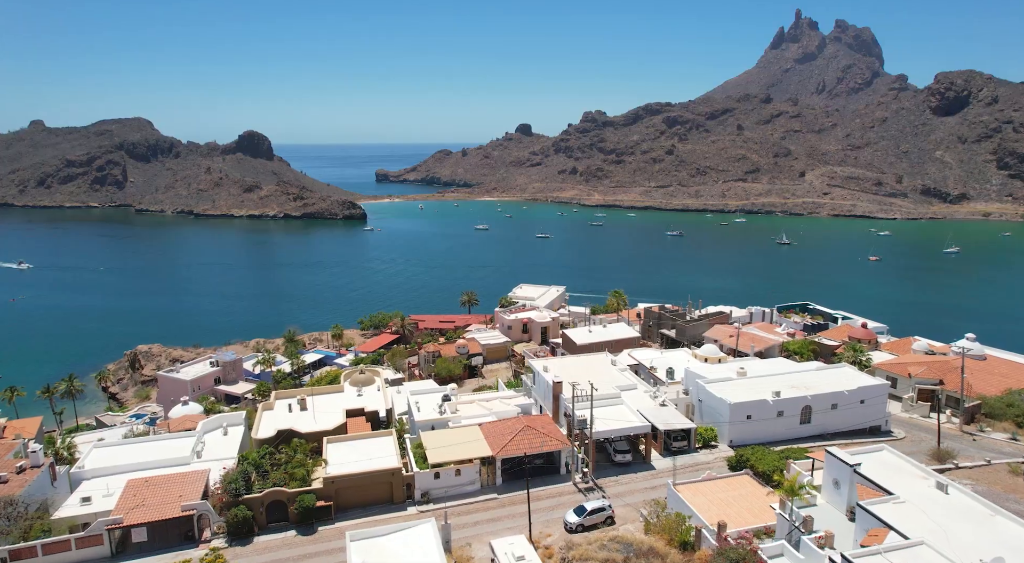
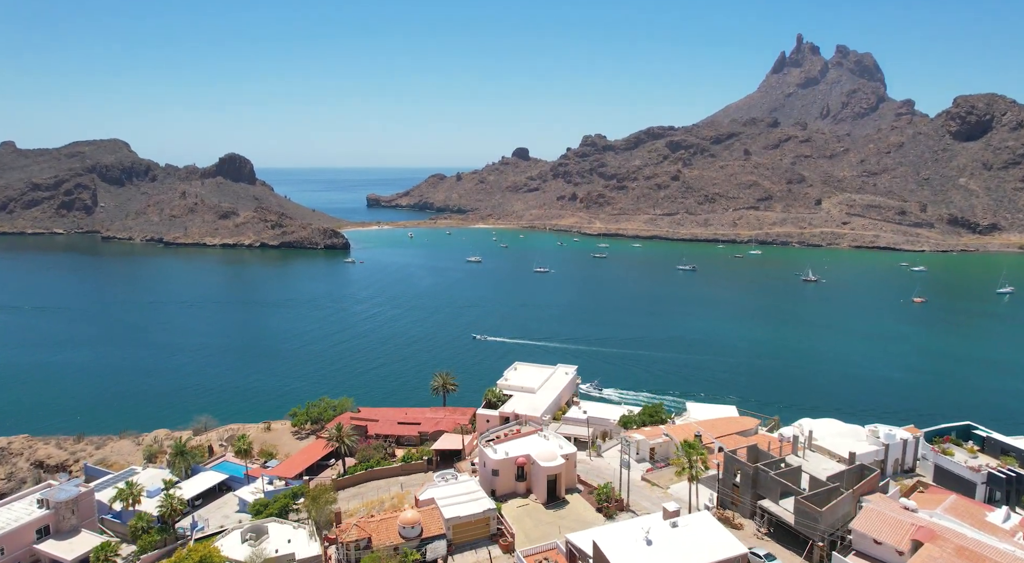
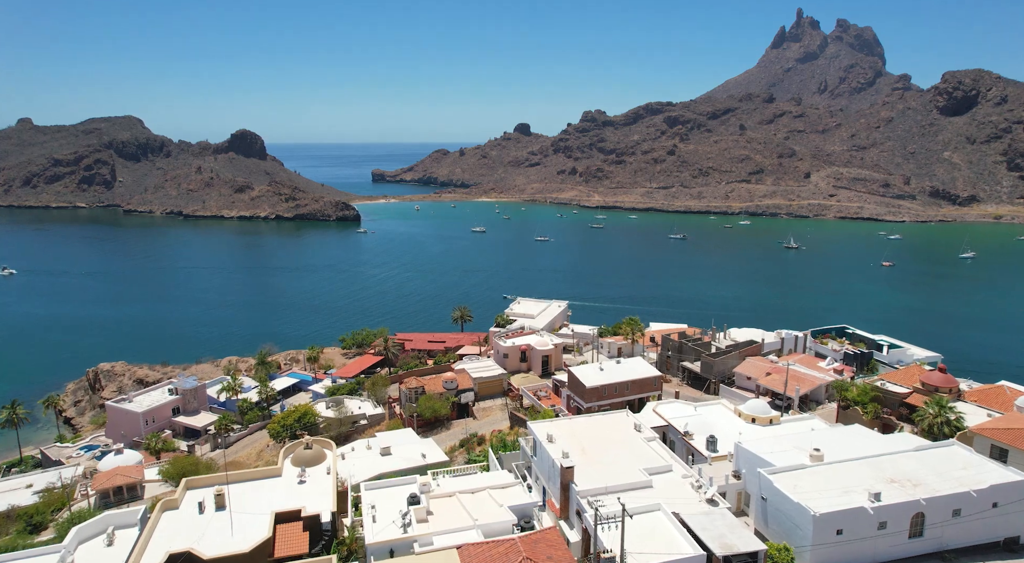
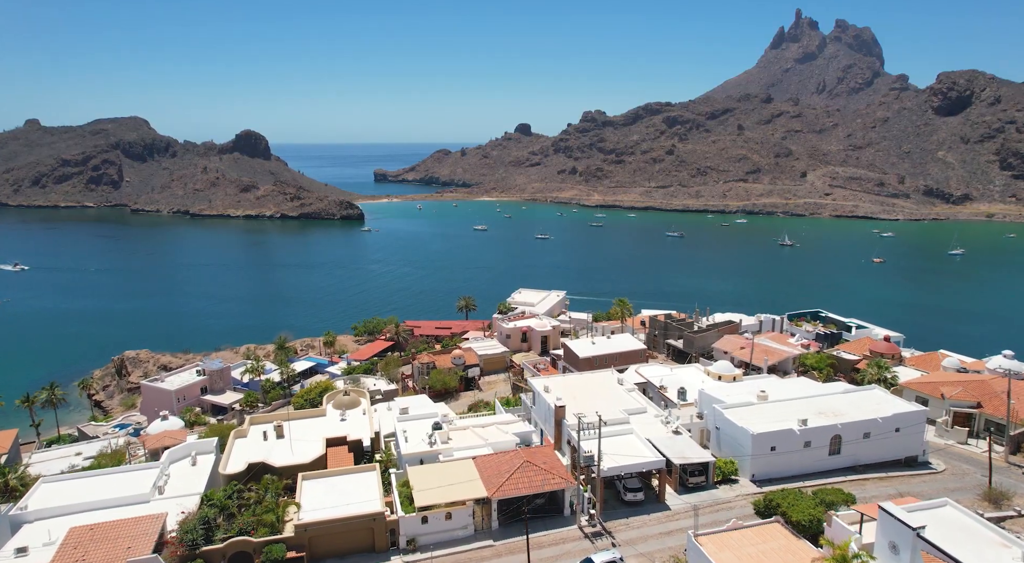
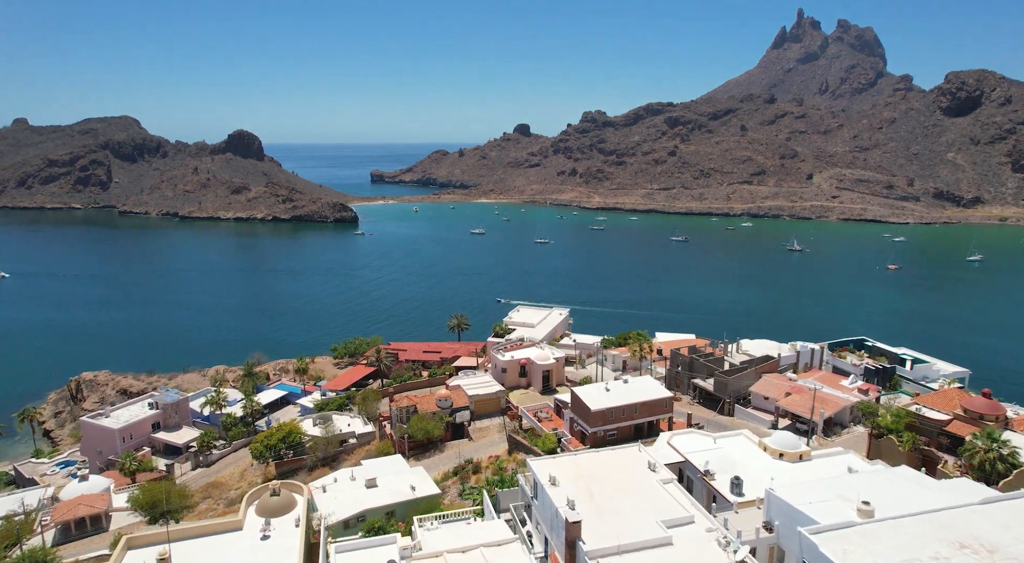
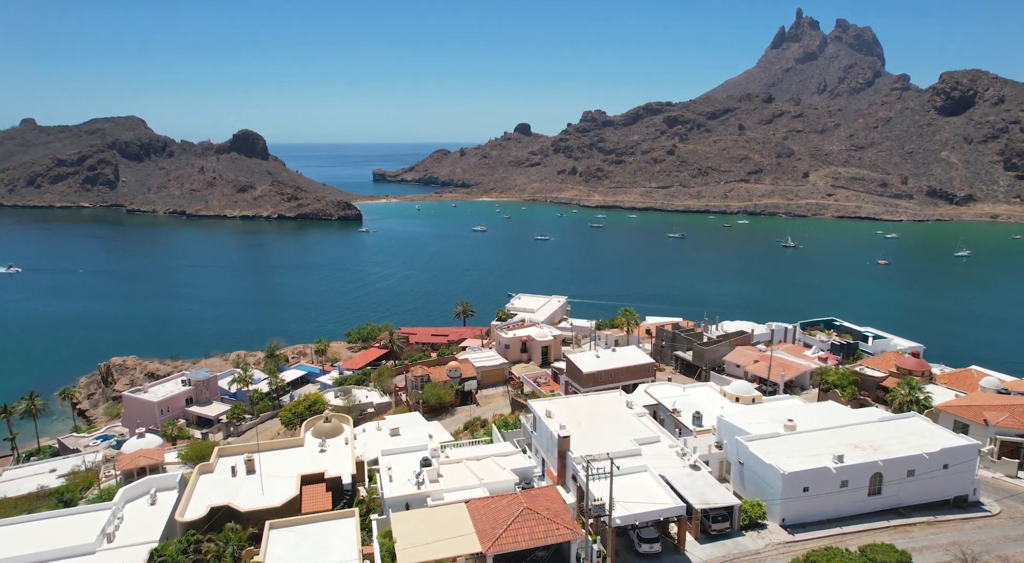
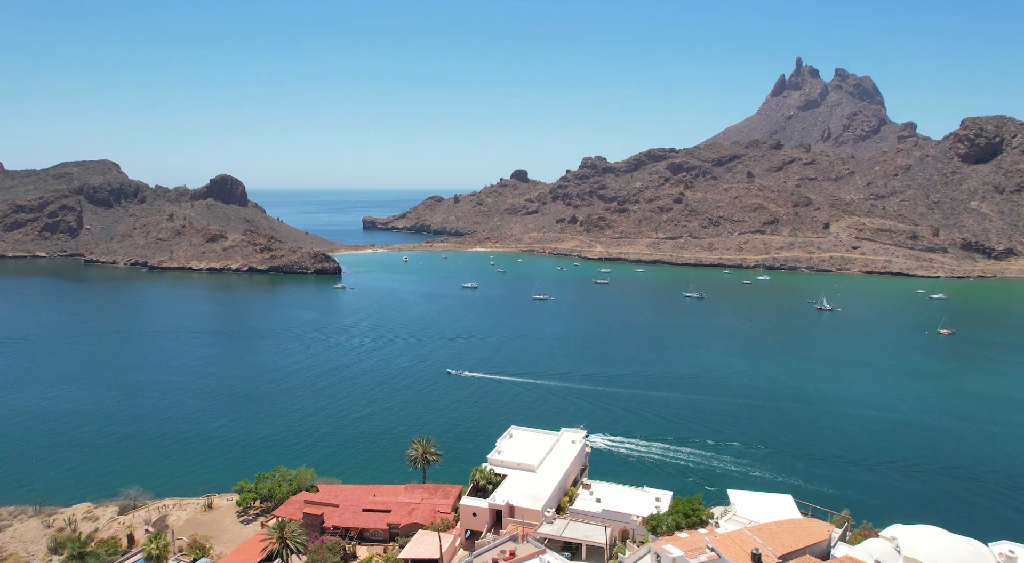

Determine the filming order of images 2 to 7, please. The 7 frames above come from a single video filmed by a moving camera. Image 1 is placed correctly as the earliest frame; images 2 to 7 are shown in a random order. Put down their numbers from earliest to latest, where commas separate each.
4, 6, 3, 5, 2, 7
